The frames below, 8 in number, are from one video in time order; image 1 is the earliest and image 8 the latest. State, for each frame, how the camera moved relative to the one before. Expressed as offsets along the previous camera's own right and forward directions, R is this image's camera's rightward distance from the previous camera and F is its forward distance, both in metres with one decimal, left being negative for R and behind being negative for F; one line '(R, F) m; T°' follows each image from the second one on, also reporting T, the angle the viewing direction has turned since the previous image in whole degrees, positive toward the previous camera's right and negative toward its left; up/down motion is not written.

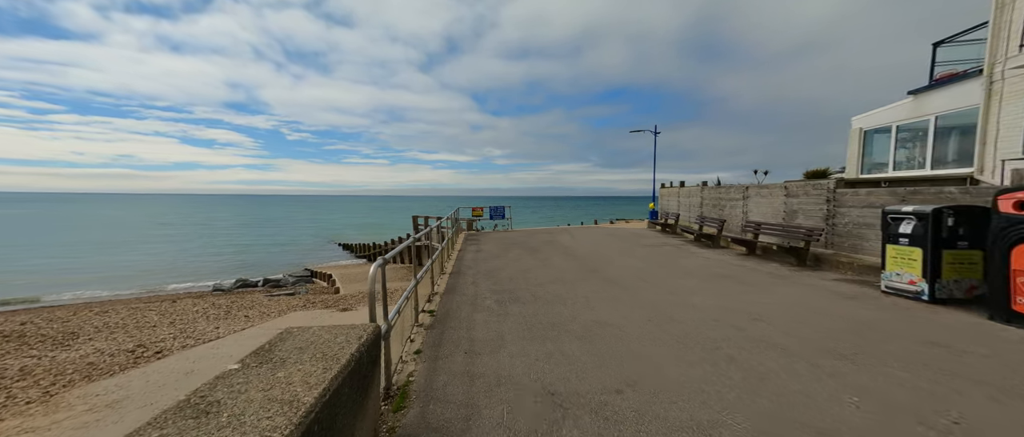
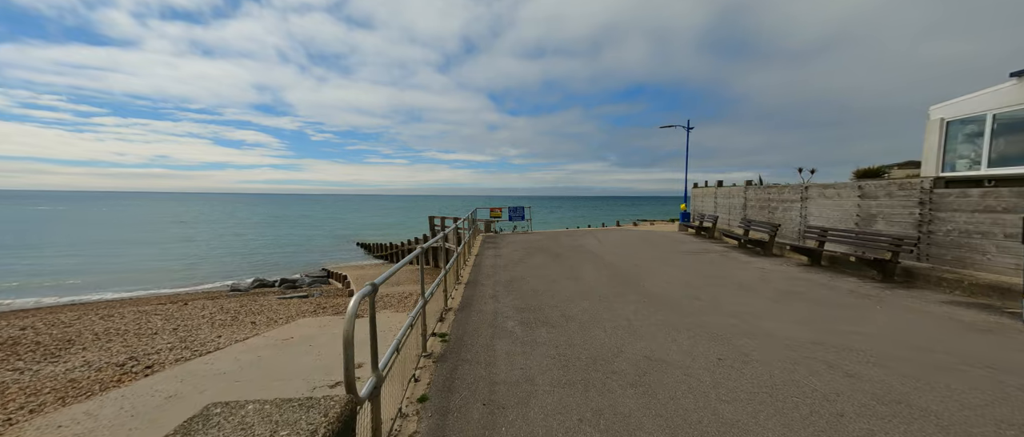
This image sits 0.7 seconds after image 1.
(-0.2, +1.0) m; -3°
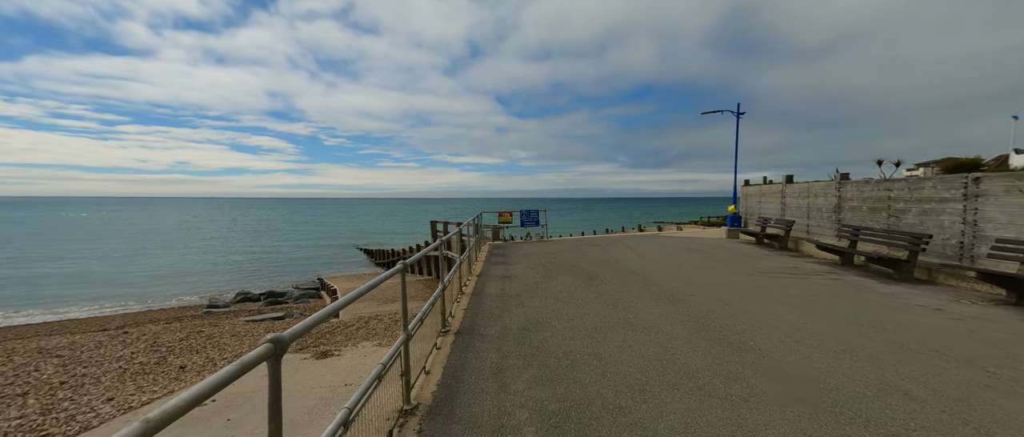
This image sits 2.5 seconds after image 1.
(-0.1, +2.9) m; -2°
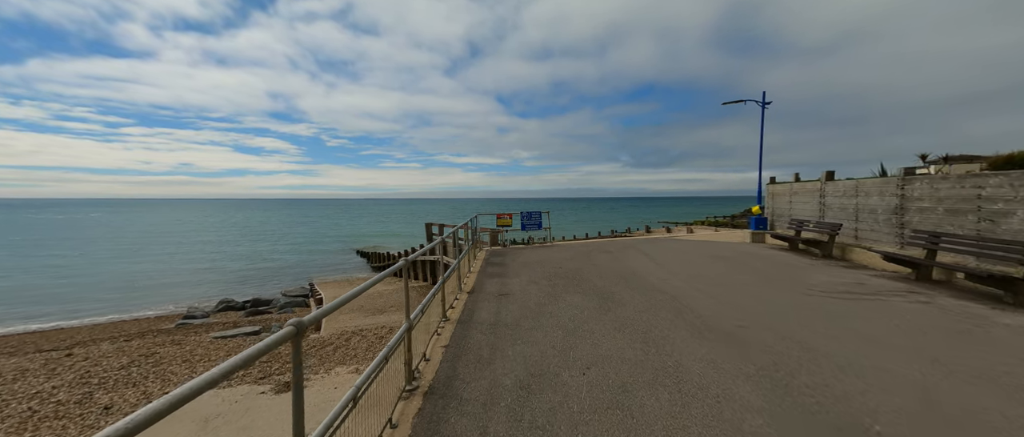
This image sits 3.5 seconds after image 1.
(+0.1, +1.5) m; 0°
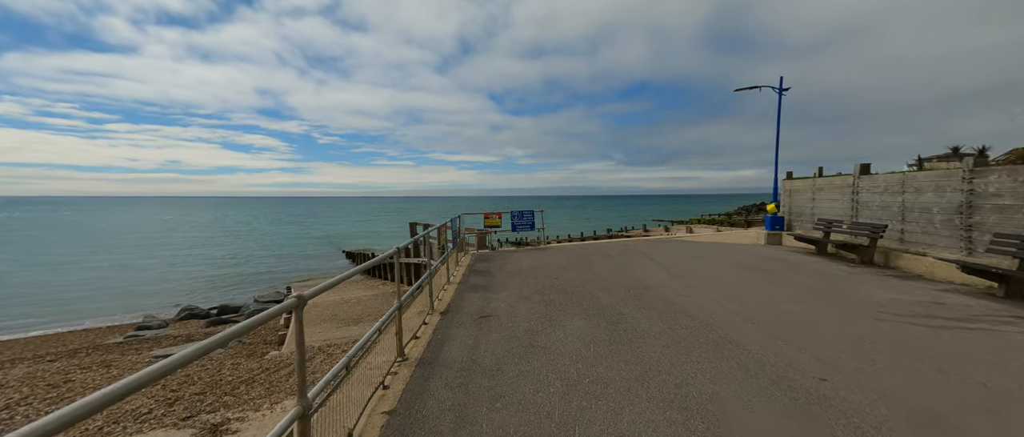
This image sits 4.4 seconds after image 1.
(+0.2, +1.5) m; +1°
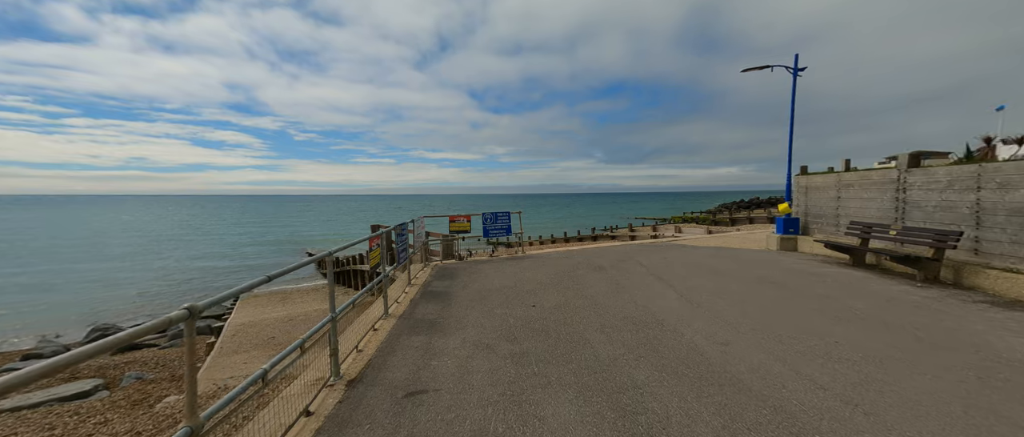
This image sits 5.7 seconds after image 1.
(+0.4, +2.1) m; +3°
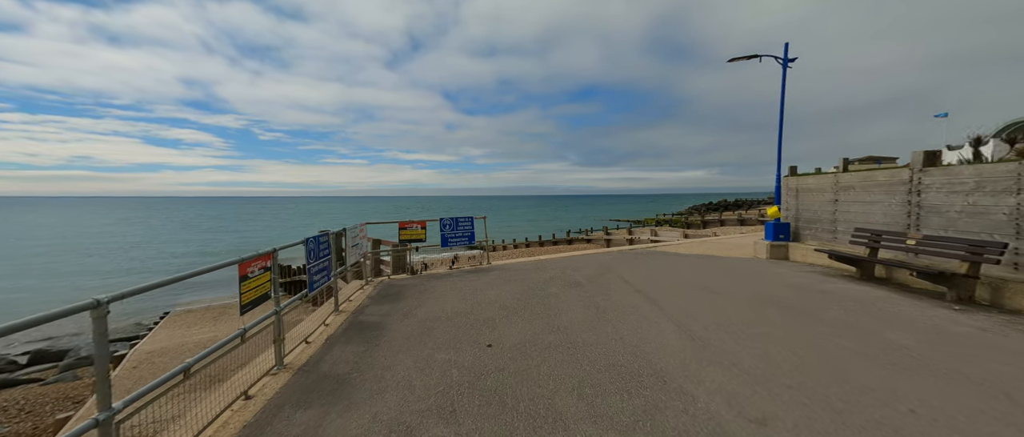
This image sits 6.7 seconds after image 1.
(+0.4, +1.5) m; +4°
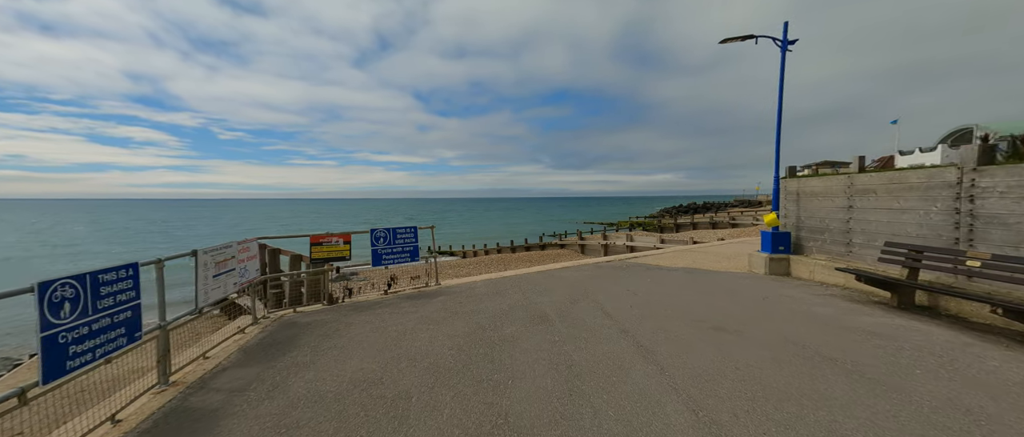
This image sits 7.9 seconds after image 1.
(+0.5, +1.9) m; +4°
